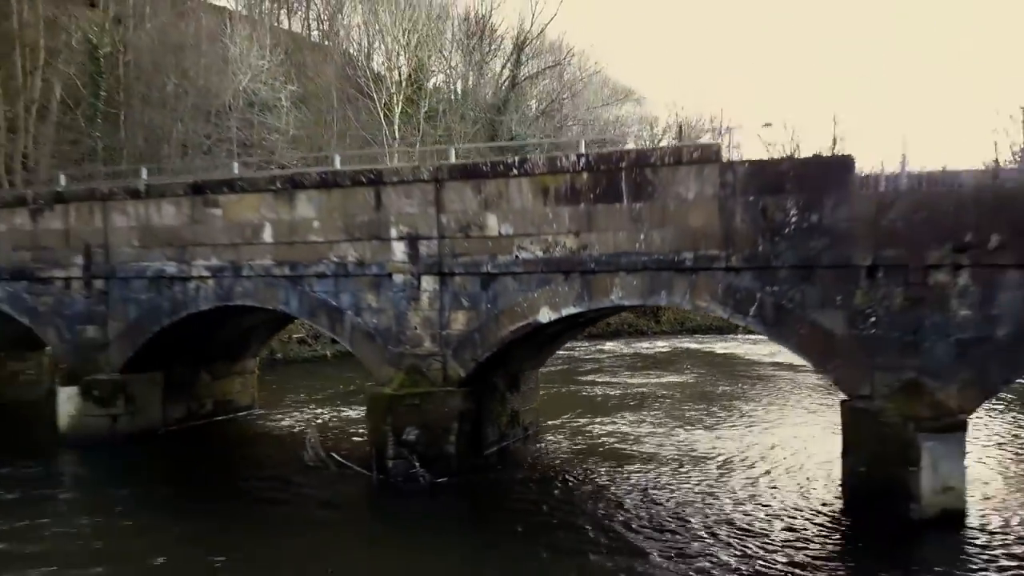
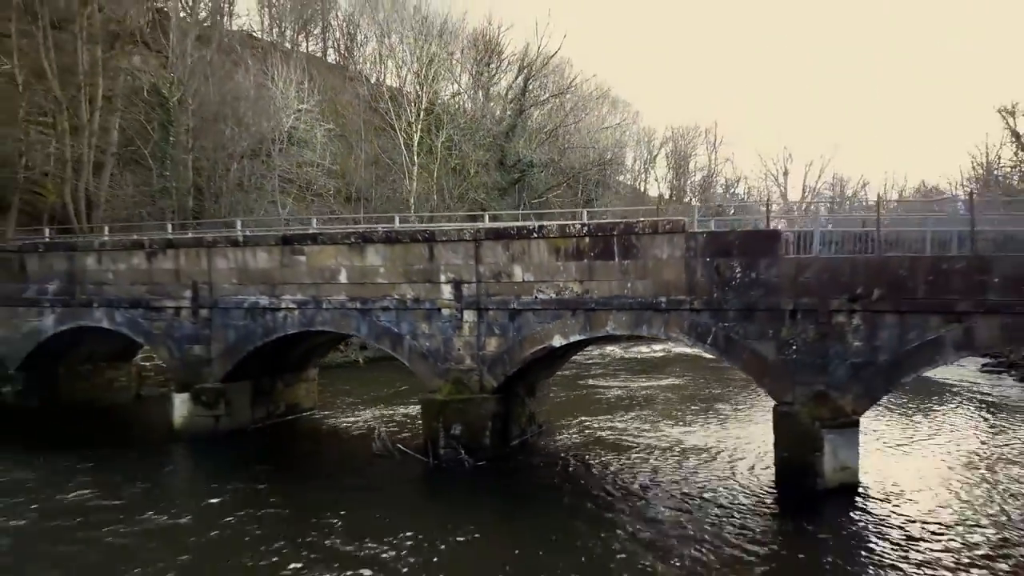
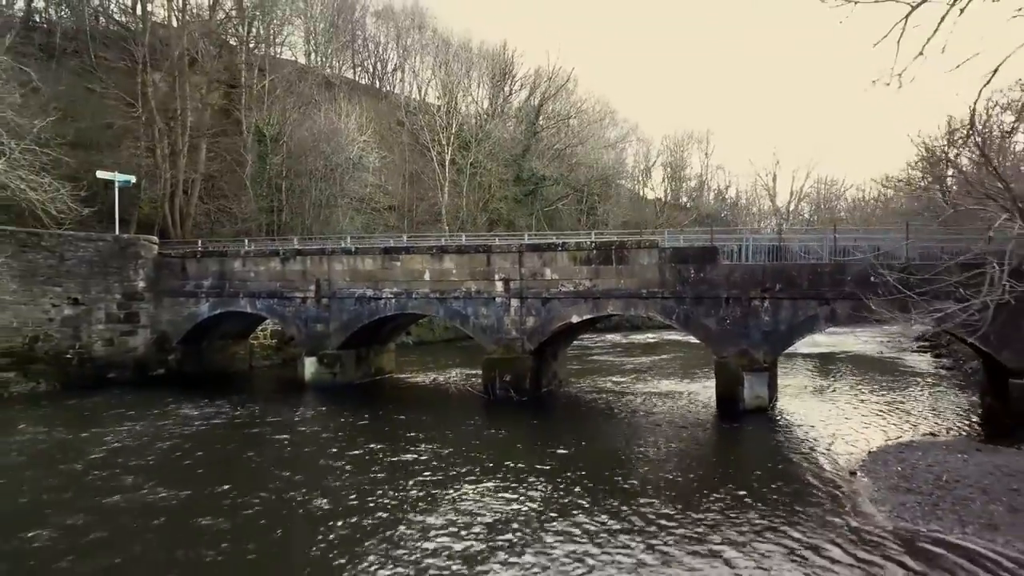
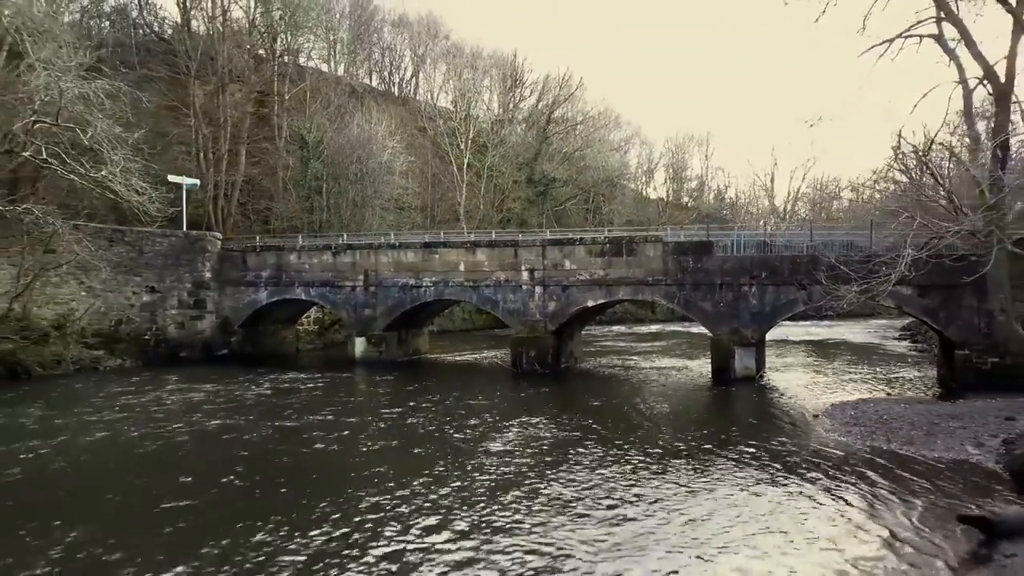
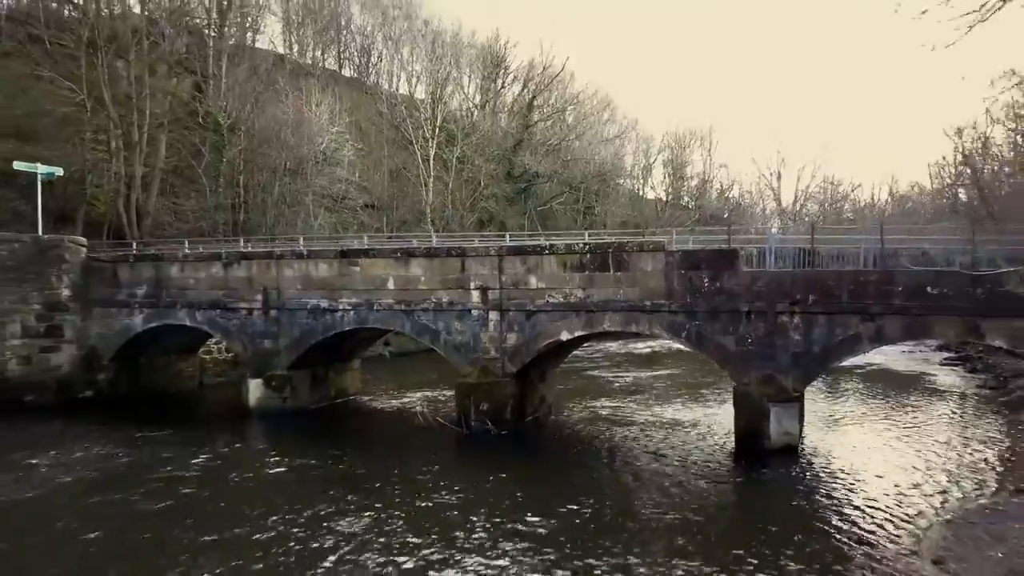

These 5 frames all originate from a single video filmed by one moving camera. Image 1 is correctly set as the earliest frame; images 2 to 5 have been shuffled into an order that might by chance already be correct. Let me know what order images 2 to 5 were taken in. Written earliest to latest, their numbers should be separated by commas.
2, 5, 3, 4
